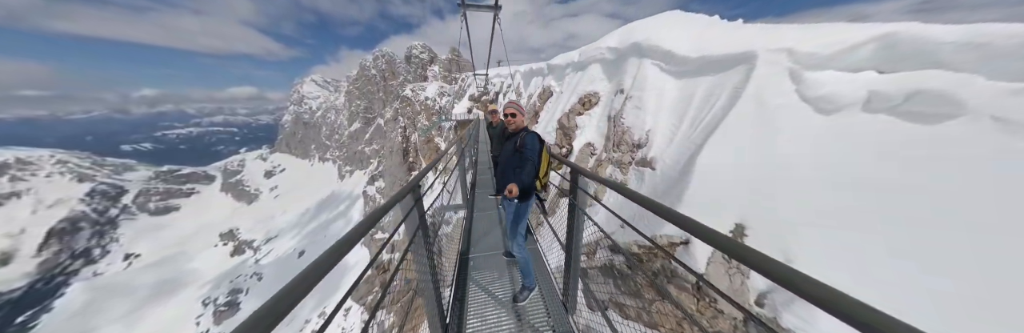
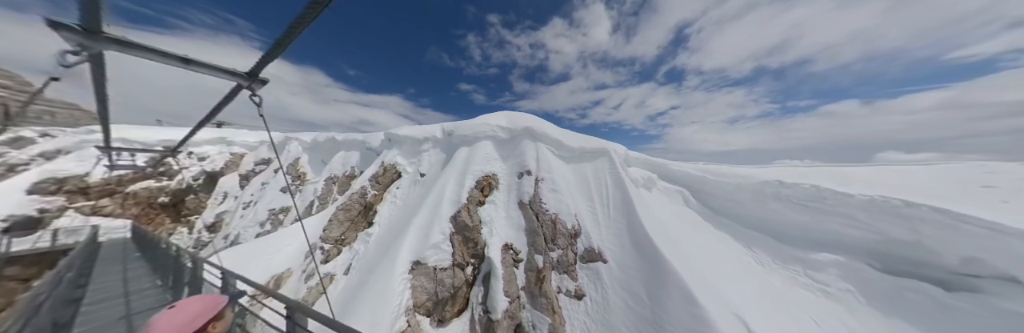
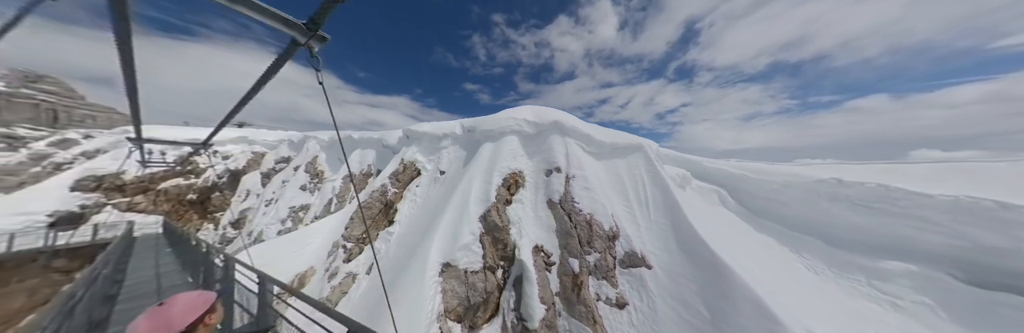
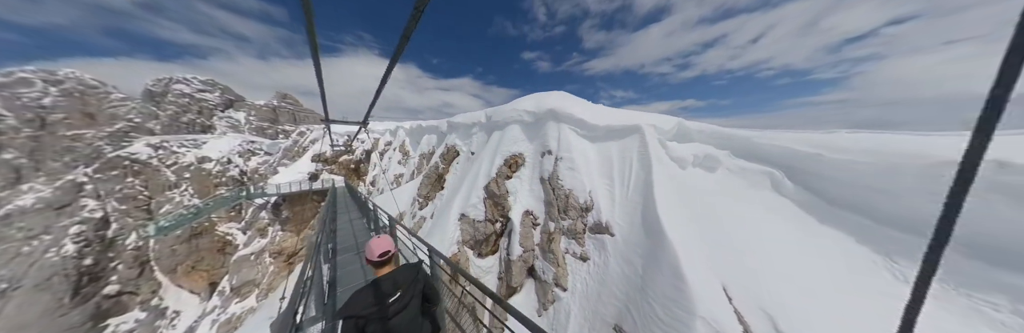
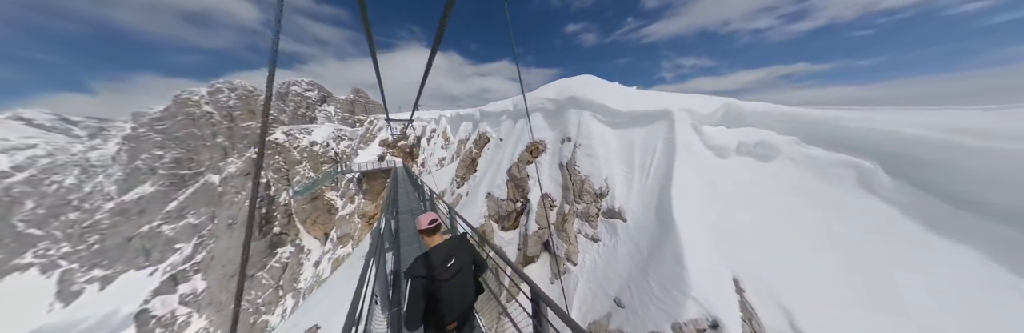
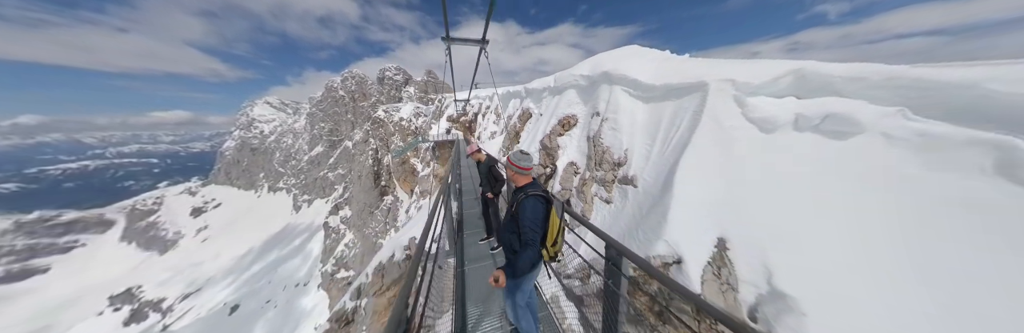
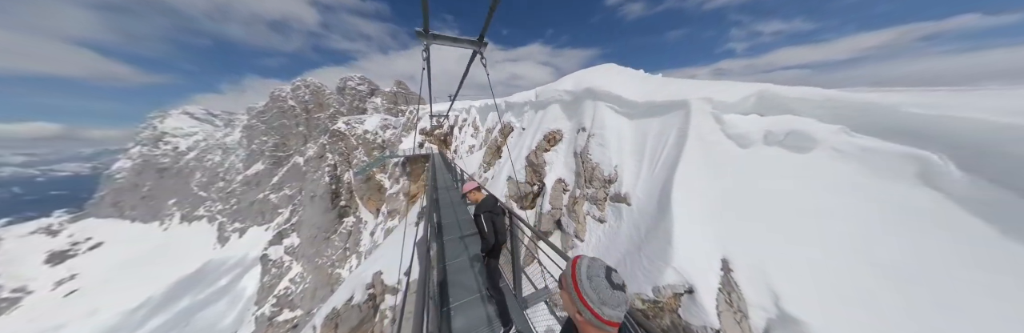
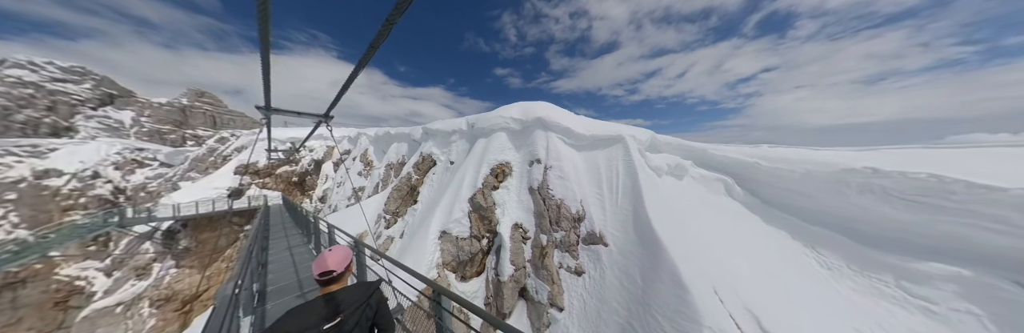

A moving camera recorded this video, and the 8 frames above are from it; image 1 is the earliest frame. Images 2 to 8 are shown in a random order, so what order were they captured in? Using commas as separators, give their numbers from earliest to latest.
6, 7, 5, 4, 8, 2, 3
